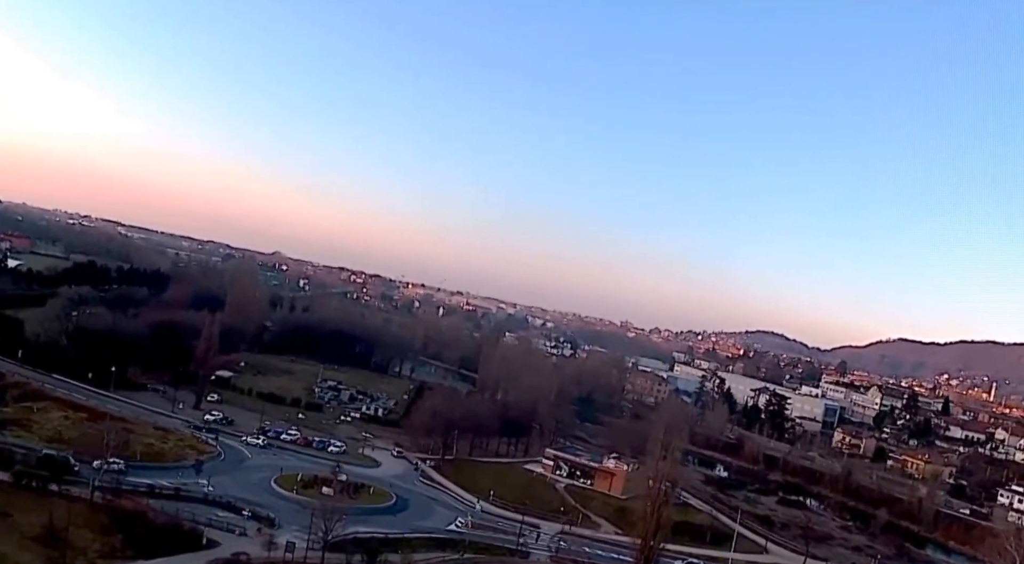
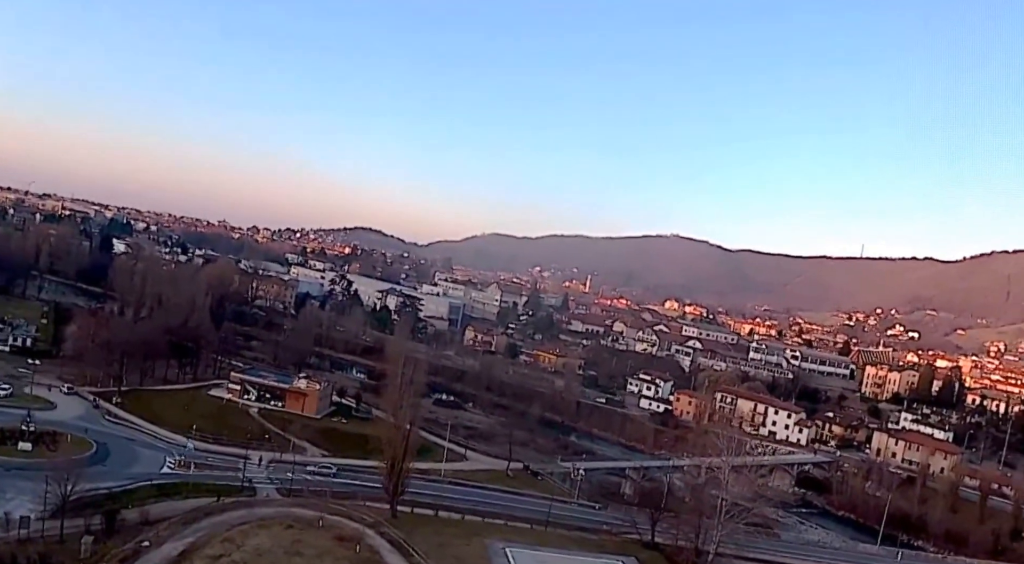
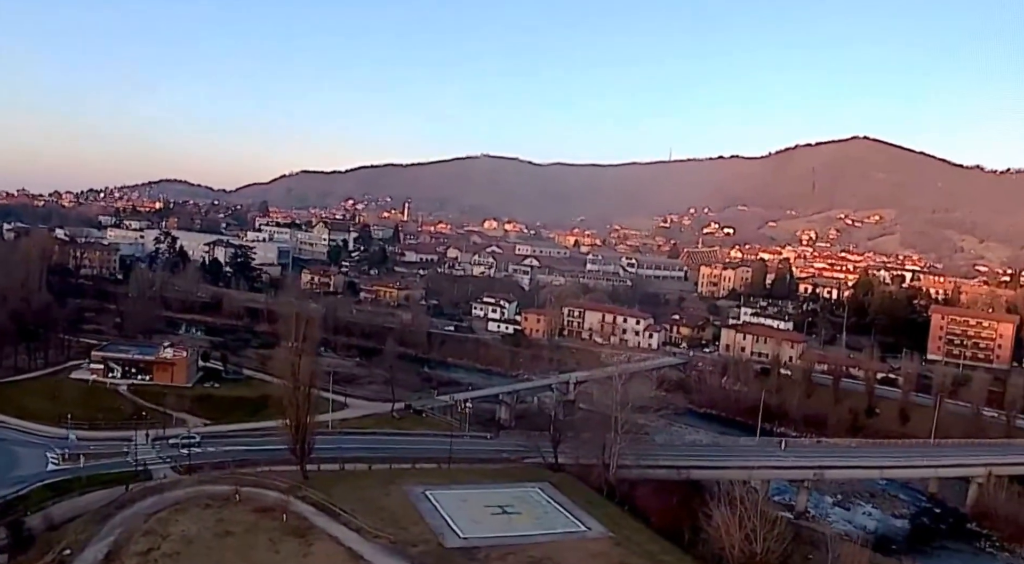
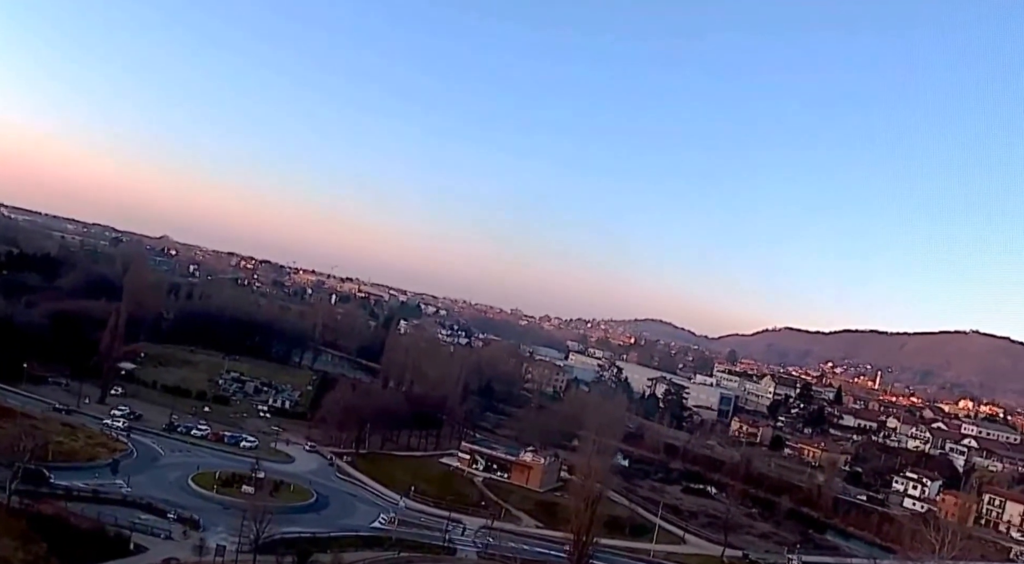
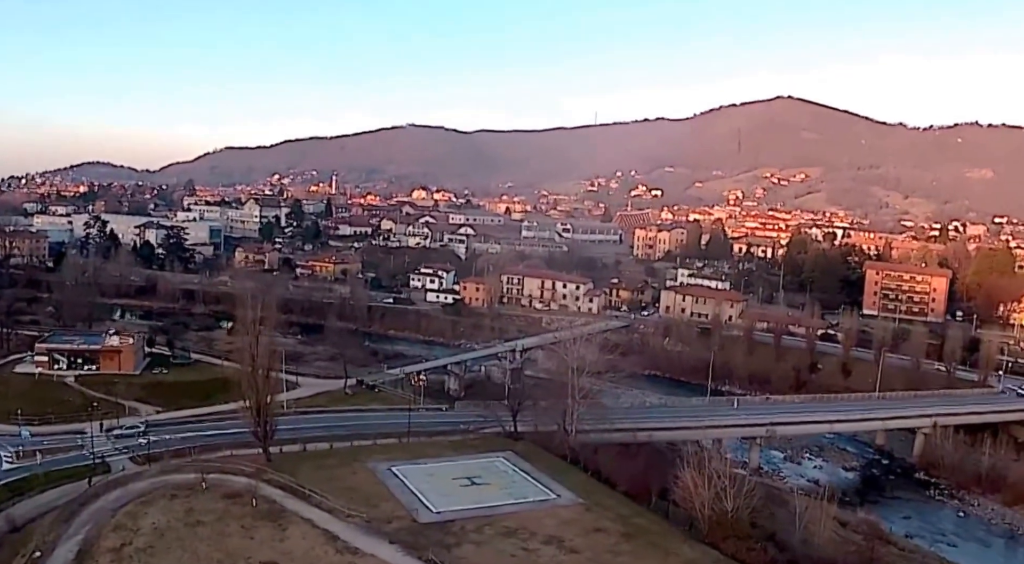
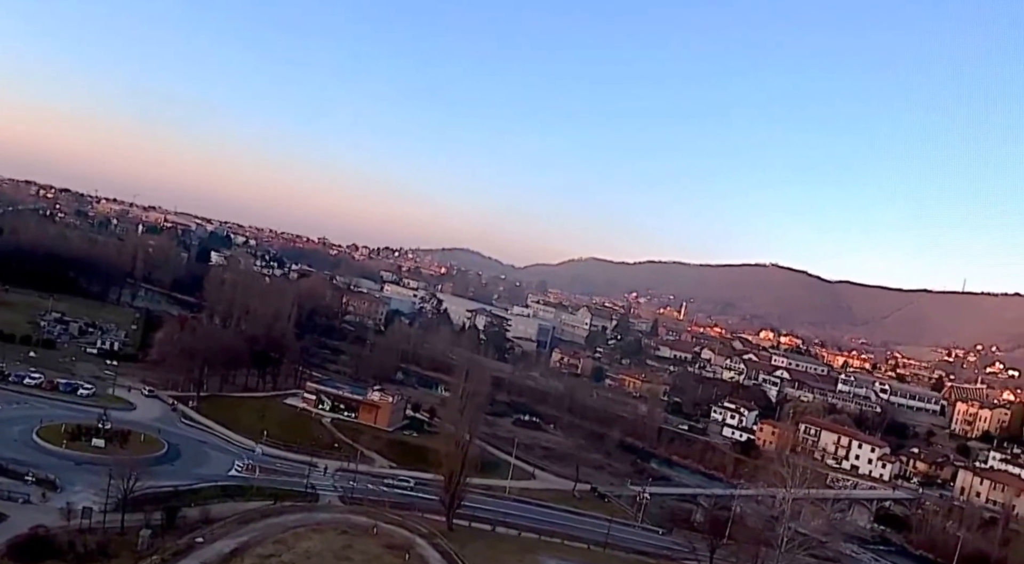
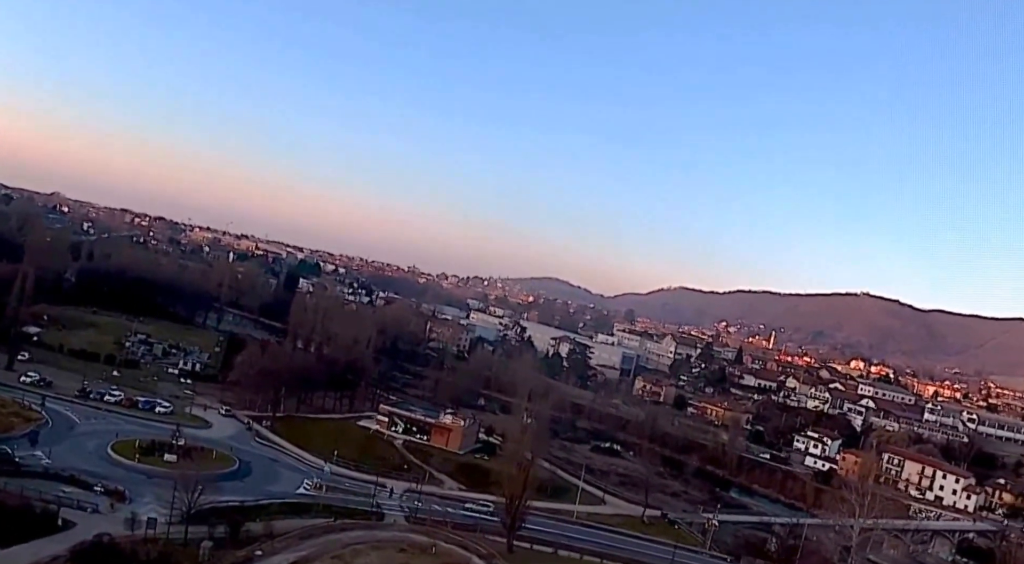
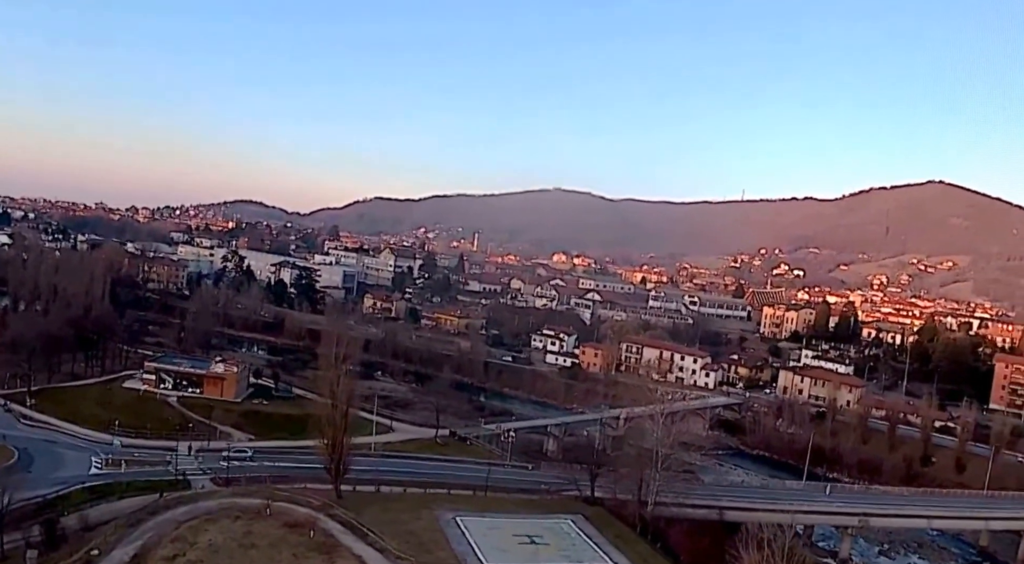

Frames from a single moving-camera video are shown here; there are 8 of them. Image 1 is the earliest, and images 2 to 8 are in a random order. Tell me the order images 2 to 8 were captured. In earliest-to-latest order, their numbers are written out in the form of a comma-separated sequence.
4, 7, 6, 2, 8, 3, 5
